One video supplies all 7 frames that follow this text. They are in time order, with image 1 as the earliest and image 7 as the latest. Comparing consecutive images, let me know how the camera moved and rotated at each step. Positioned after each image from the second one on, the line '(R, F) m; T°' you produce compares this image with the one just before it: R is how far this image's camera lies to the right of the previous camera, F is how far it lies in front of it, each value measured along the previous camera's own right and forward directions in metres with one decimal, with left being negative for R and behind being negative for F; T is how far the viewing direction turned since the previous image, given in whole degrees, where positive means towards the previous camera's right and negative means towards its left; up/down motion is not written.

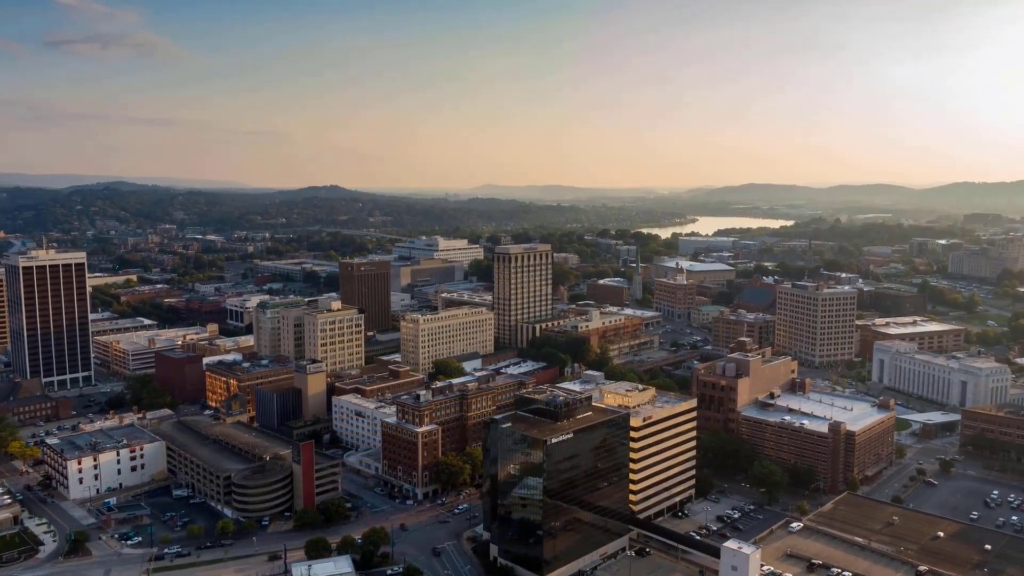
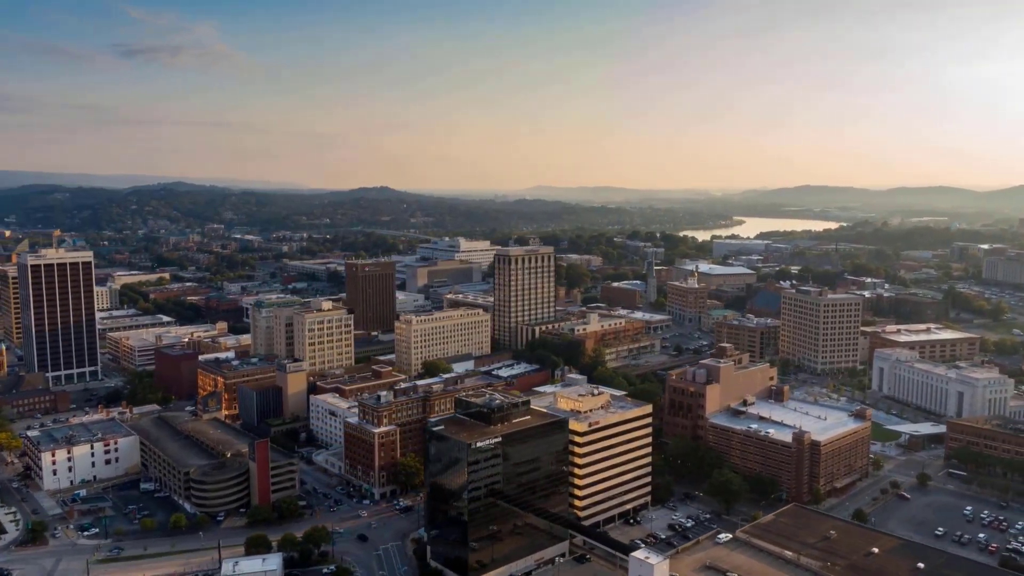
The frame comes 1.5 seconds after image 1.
(+5.0, +0.3) m; -4°
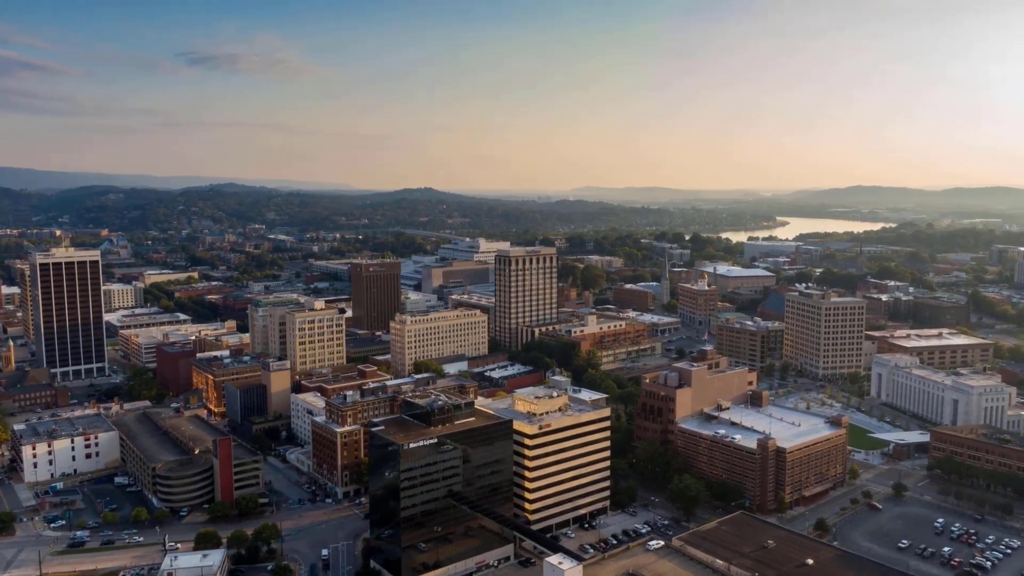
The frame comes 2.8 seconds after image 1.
(+4.5, +0.3) m; -3°
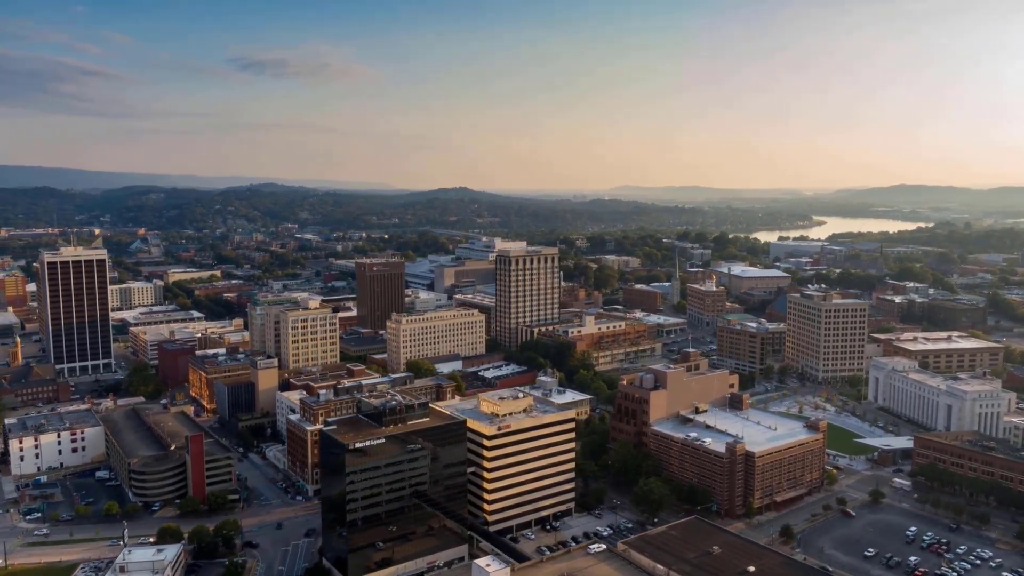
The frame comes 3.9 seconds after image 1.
(+3.7, +0.2) m; -3°
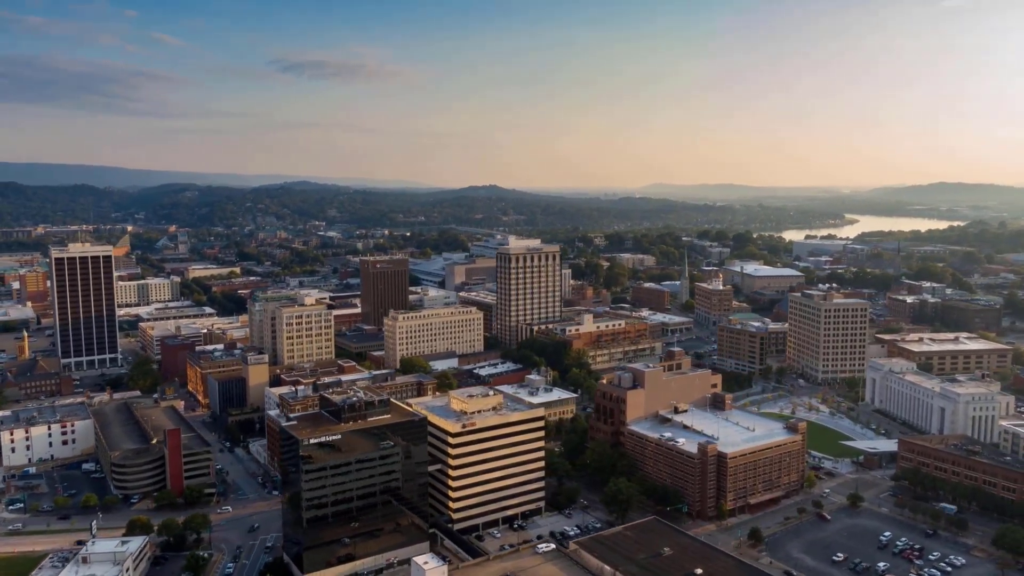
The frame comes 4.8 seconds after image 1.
(+3.2, +0.2) m; -2°
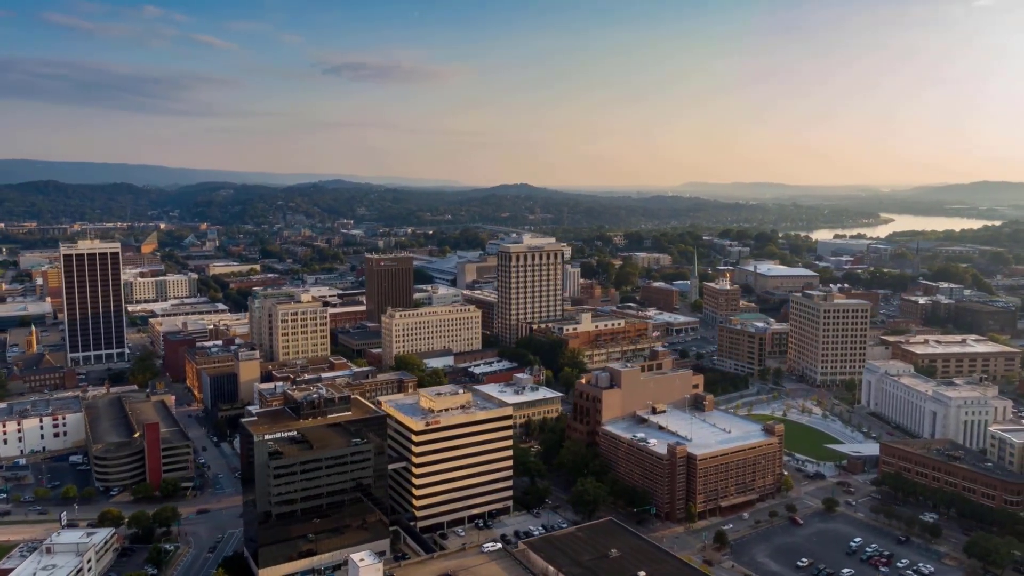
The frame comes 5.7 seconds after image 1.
(+3.3, +0.2) m; -2°
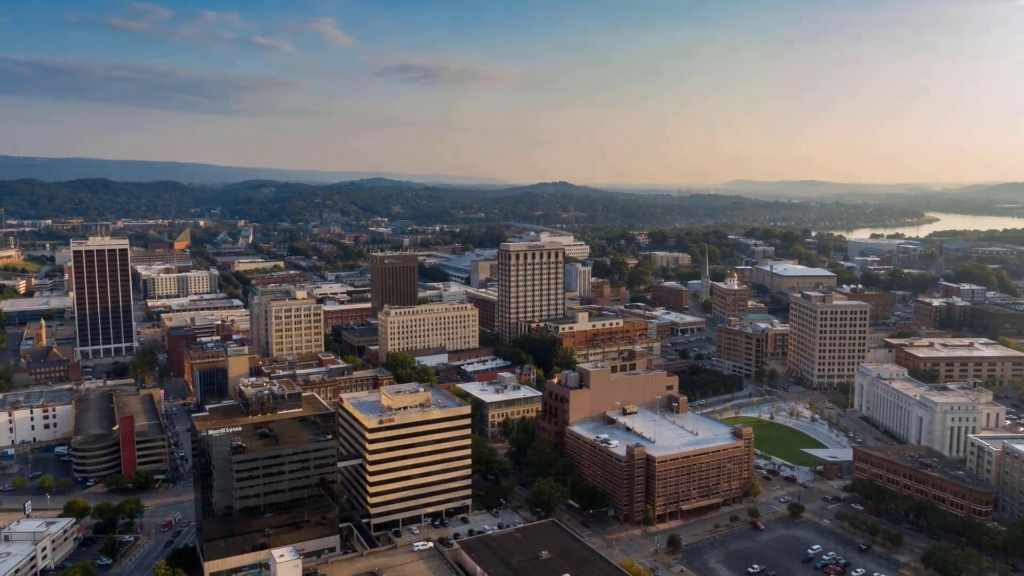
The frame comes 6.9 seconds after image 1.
(+4.1, +0.3) m; -3°
